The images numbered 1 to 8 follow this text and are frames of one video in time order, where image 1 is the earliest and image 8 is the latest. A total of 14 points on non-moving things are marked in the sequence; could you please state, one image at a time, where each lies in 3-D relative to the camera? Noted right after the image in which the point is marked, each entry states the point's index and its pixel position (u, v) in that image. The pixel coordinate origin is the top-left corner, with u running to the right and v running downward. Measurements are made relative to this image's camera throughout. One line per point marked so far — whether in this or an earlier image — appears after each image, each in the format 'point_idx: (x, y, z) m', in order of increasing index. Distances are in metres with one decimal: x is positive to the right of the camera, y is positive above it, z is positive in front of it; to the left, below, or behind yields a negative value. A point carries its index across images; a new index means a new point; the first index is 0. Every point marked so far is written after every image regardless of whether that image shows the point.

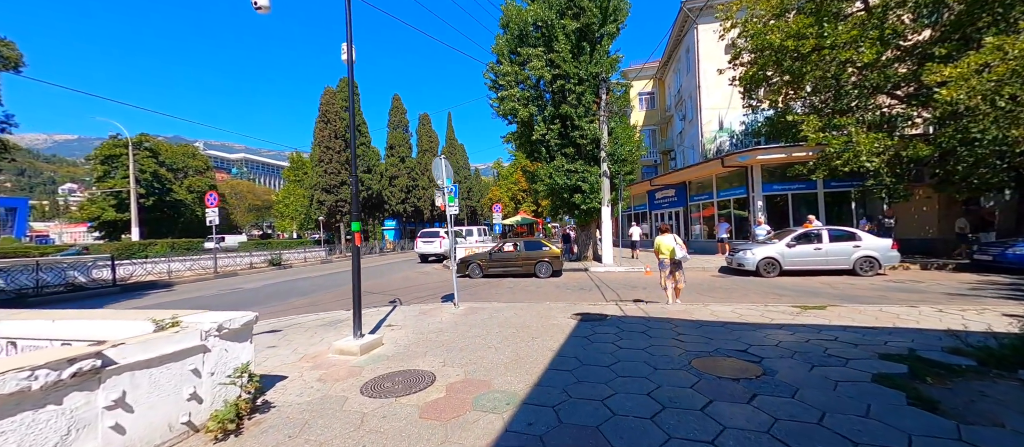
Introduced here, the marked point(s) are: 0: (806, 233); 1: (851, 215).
0: (+8.4, -0.3, +11.2) m
1: (+14.3, +0.3, +16.7) m
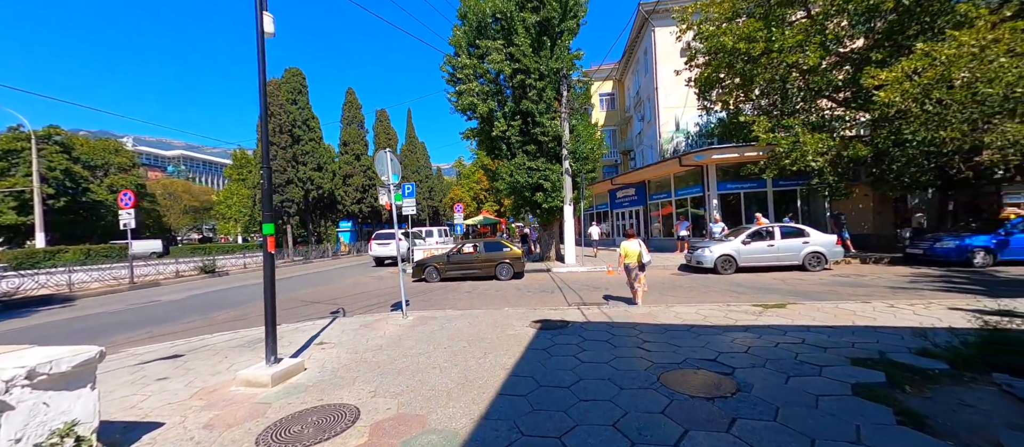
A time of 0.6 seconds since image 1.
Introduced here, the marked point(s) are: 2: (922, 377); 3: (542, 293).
0: (+7.3, -0.2, +11.4) m
1: (+12.7, +0.5, +17.5) m
2: (+3.6, -1.4, +3.4) m
3: (+0.6, -1.5, +8.2) m
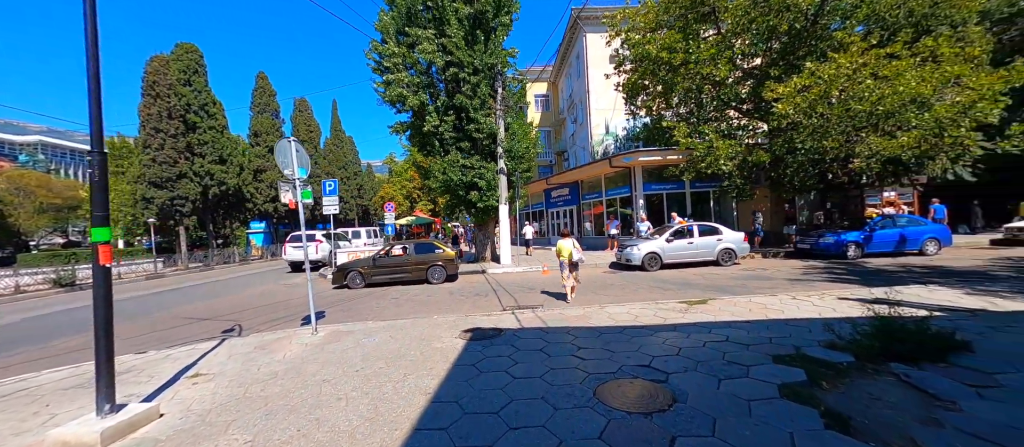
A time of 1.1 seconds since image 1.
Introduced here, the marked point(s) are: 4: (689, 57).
0: (+5.3, -0.2, +12.1) m
1: (+9.6, +0.5, +18.9) m
2: (+3.0, -1.4, +3.6) m
3: (-0.7, -1.5, +7.8) m
4: (+6.8, +6.3, +15.0) m
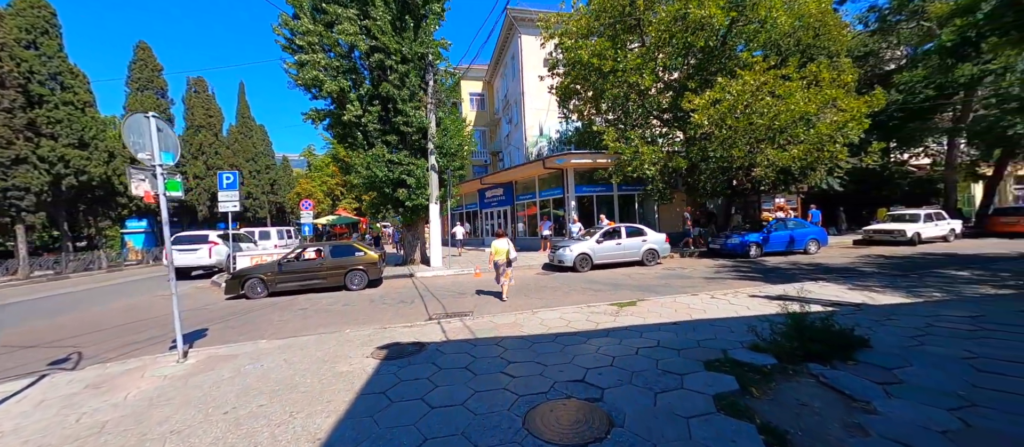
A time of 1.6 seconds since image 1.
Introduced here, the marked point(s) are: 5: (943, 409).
0: (+3.1, -0.2, +12.4) m
1: (+6.3, +0.5, +19.8) m
2: (+2.3, -1.4, +3.6) m
3: (-2.1, -1.5, +7.1) m
4: (+4.2, +6.3, +15.5) m
5: (+3.5, -1.5, +3.2) m
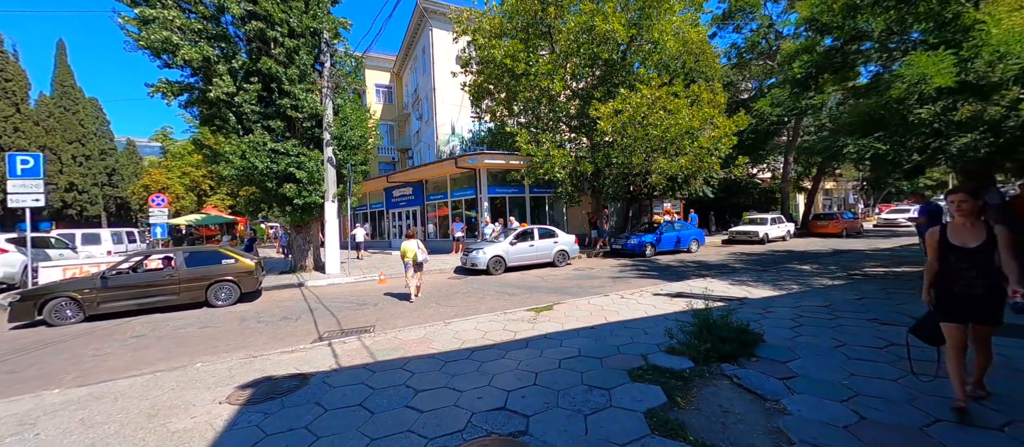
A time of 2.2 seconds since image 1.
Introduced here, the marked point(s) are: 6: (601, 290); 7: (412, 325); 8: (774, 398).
0: (+0.4, -0.2, +12.2) m
1: (+1.8, +0.4, +20.2) m
2: (+1.5, -1.4, +3.5) m
3: (-3.5, -1.5, +5.9) m
4: (+0.7, +6.2, +15.5) m
5: (+2.8, -1.5, +3.3) m
6: (+2.0, -1.5, +8.7) m
7: (-1.5, -1.5, +5.8) m
8: (+2.3, -1.5, +3.3) m
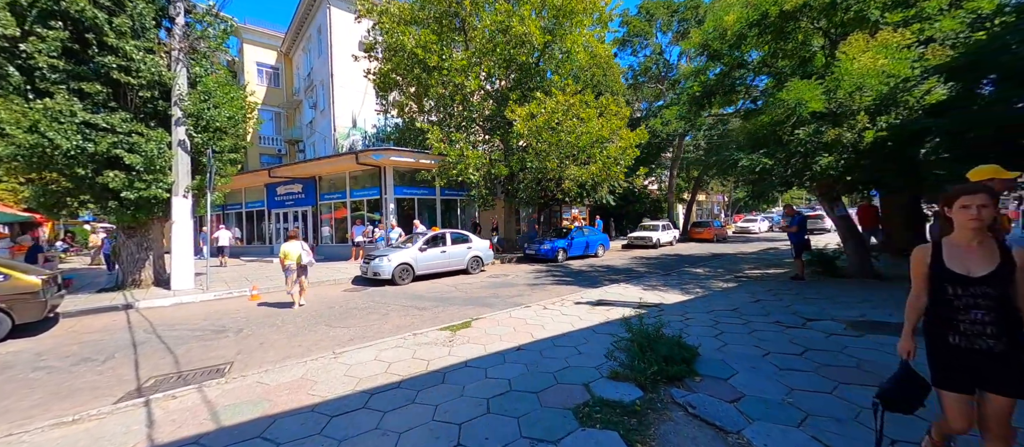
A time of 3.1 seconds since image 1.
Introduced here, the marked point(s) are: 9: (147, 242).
0: (-2.2, -0.4, +11.1) m
1: (-2.7, +0.1, +19.2) m
2: (+0.9, -1.5, +2.9) m
3: (-4.5, -1.5, +4.1) m
4: (-2.6, +6.1, +14.5) m
5: (+2.2, -1.6, +3.0) m
6: (+0.2, -1.6, +8.1) m
7: (-2.5, -1.5, +4.4) m
8: (+1.7, -1.5, +2.9) m
9: (-8.6, -0.5, +9.6) m
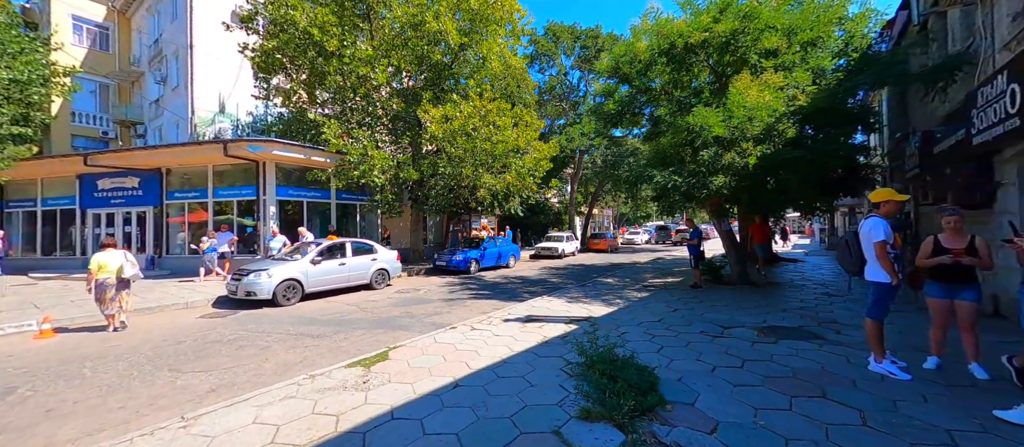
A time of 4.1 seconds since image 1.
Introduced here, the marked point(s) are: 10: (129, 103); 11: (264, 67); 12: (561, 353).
0: (-4.5, -0.5, +9.4) m
1: (-7.1, -0.2, +17.1) m
2: (+0.8, -1.5, +2.3) m
3: (-4.8, -1.5, +2.0) m
4: (-5.6, +5.8, +12.8) m
5: (+1.9, -1.7, +2.8) m
6: (-1.4, -1.8, +7.1) m
7: (-3.0, -1.6, +2.9) m
8: (+1.5, -1.6, +2.5) m
9: (-10.3, -0.5, +6.3) m
10: (-19.7, +6.1, +19.9) m
11: (-8.8, +5.5, +13.6) m
12: (+0.6, -1.6, +4.7) m
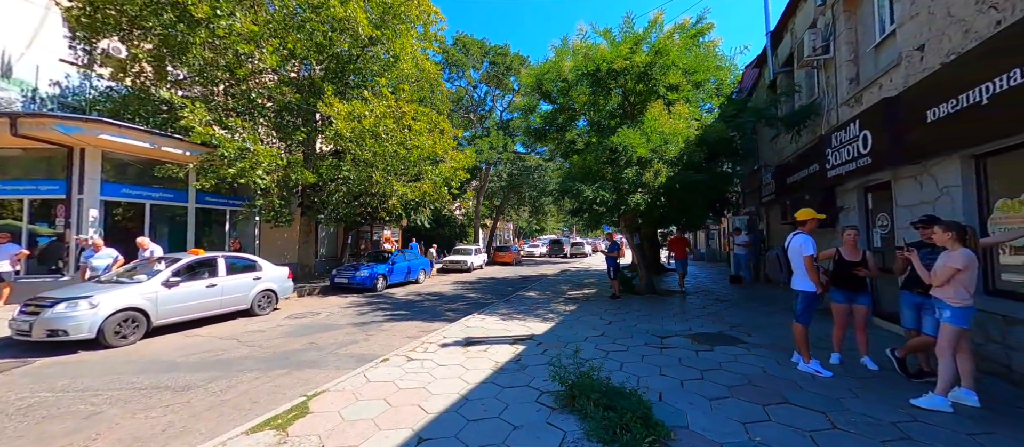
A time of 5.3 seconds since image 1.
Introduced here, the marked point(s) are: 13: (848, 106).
0: (-6.0, -0.7, +7.2) m
1: (-10.8, -0.6, +13.9) m
2: (+1.0, -1.6, +1.9) m
3: (-4.3, -1.4, 0.0) m
4: (-8.1, +5.6, +10.3) m
5: (+2.0, -1.7, +2.7) m
6: (-2.4, -1.9, +5.9) m
7: (-2.8, -1.6, +1.4) m
8: (+1.6, -1.7, +2.3) m
9: (-10.7, -0.5, +2.6) m
10: (-23.6, +5.9, +13.1) m
11: (-11.4, +5.2, +10.2) m
12: (+0.2, -1.7, +4.2) m
13: (+6.8, +2.4, +7.8) m
